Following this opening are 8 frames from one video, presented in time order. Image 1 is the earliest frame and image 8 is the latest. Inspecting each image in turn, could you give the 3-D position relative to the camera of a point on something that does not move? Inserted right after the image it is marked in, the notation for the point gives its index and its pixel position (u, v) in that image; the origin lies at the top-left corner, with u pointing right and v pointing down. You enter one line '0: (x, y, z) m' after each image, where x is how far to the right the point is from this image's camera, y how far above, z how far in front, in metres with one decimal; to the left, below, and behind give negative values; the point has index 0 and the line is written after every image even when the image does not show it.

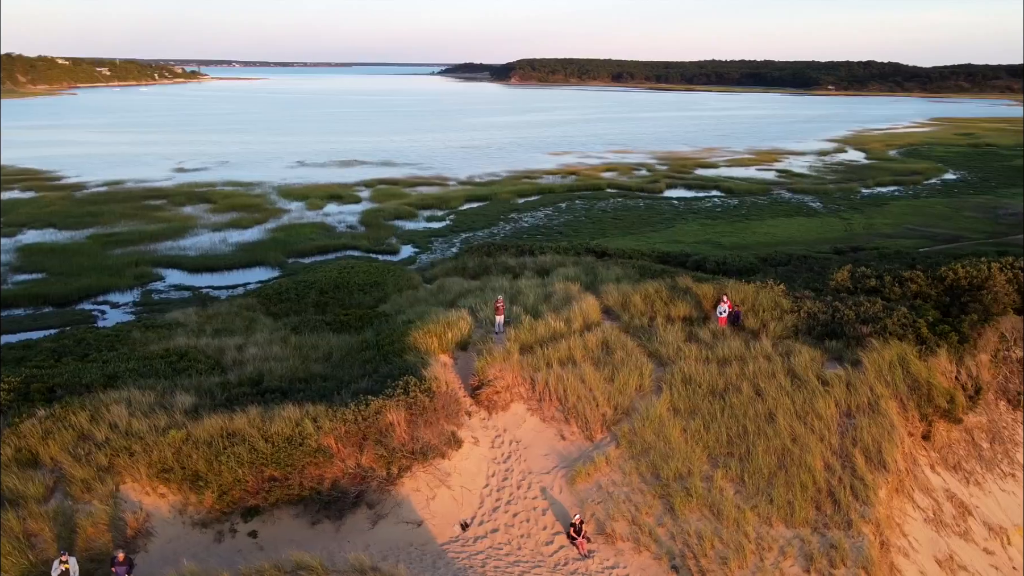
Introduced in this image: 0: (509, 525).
0: (0.0, -2.8, +9.4) m
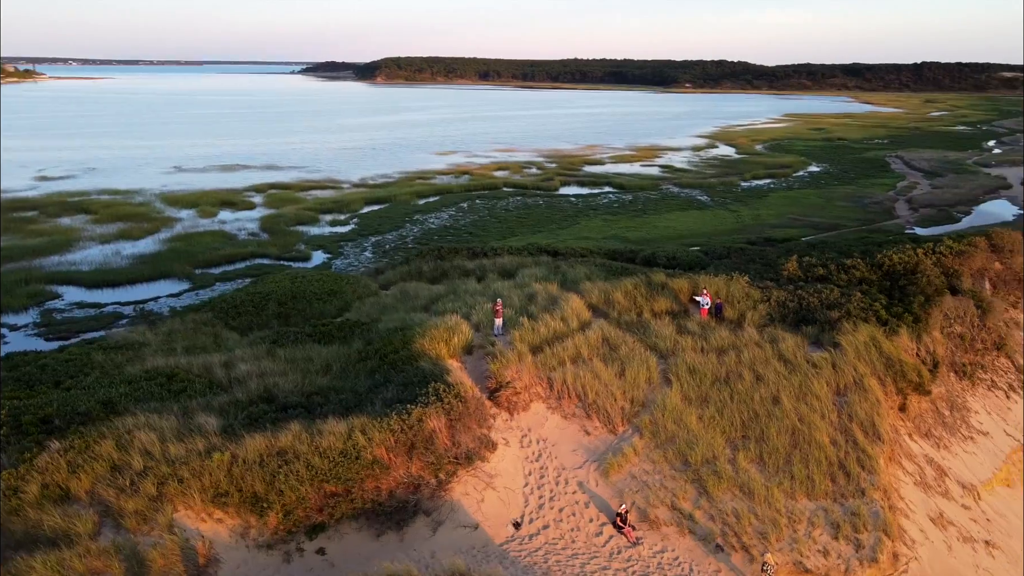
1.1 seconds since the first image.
0: (+0.6, -2.9, +9.8) m
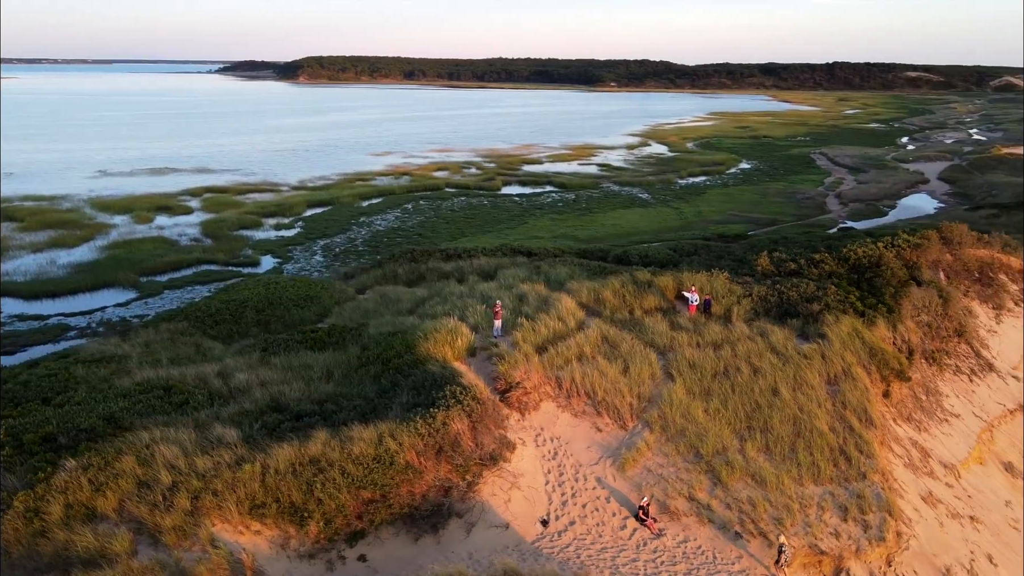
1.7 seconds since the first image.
0: (+0.9, -2.9, +10.0) m
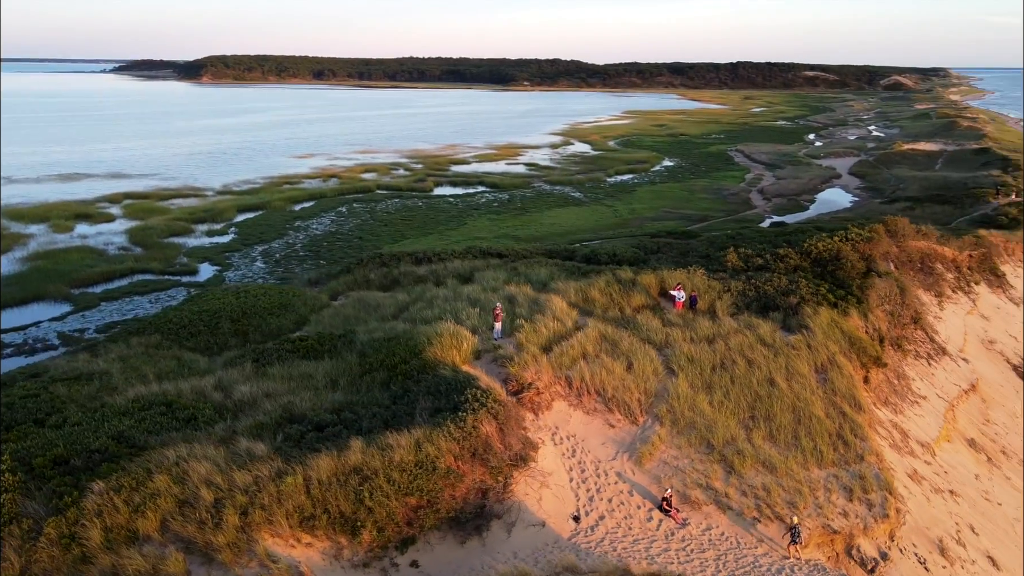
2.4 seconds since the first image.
0: (+1.3, -2.9, +10.3) m
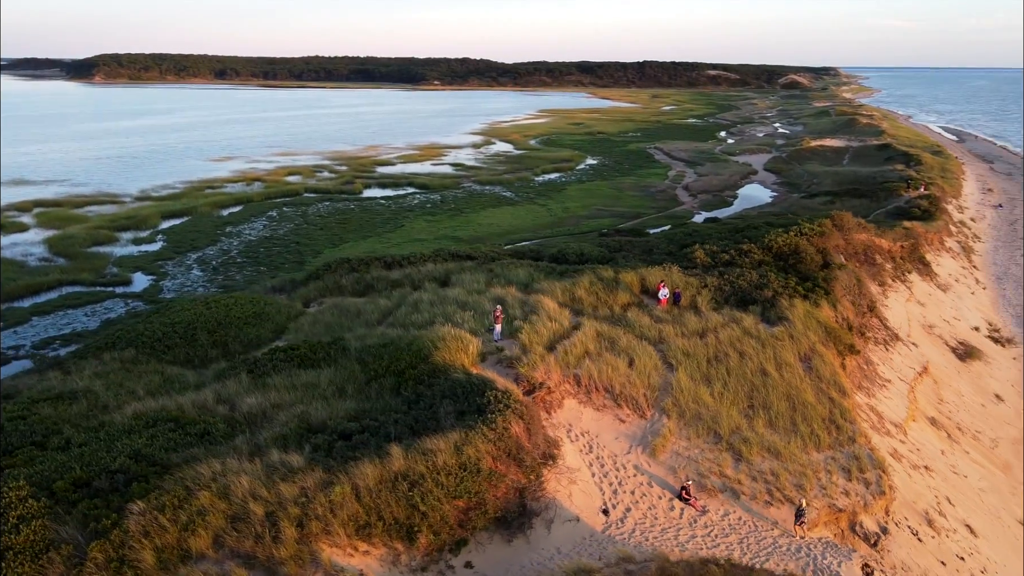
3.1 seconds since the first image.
0: (+1.6, -2.9, +10.6) m
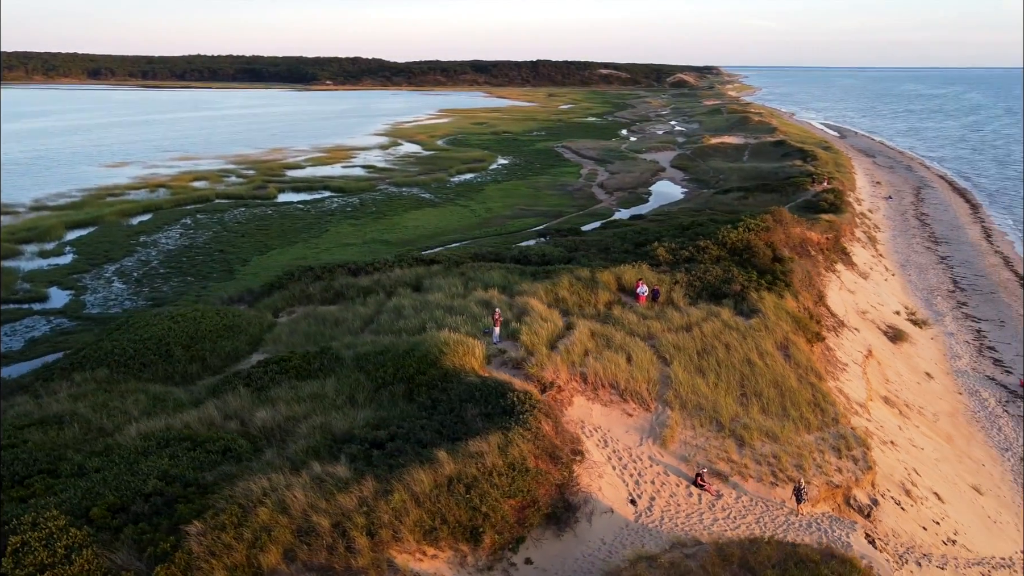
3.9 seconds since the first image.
0: (+2.0, -2.9, +11.2) m
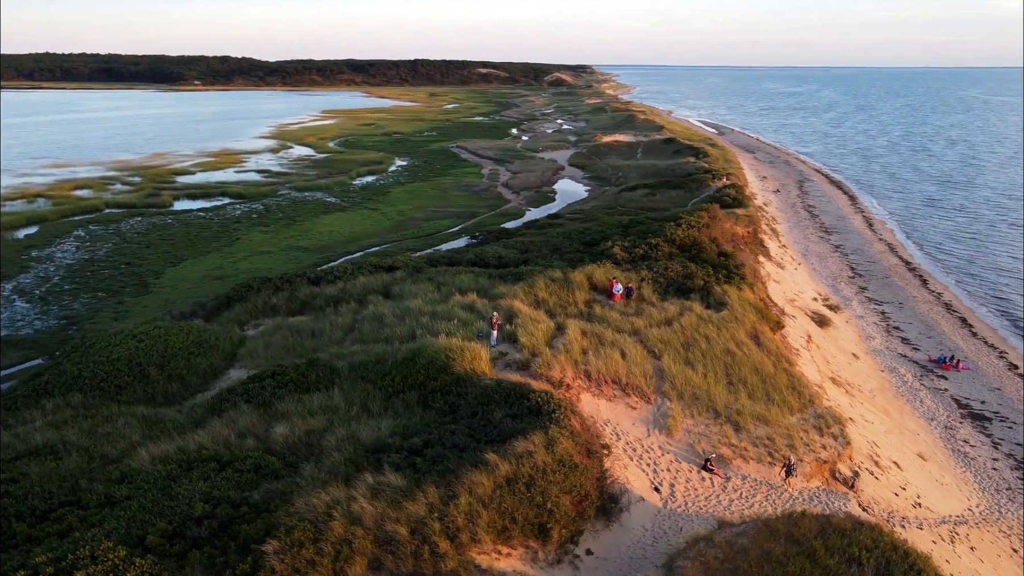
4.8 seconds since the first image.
0: (+2.4, -2.8, +11.9) m
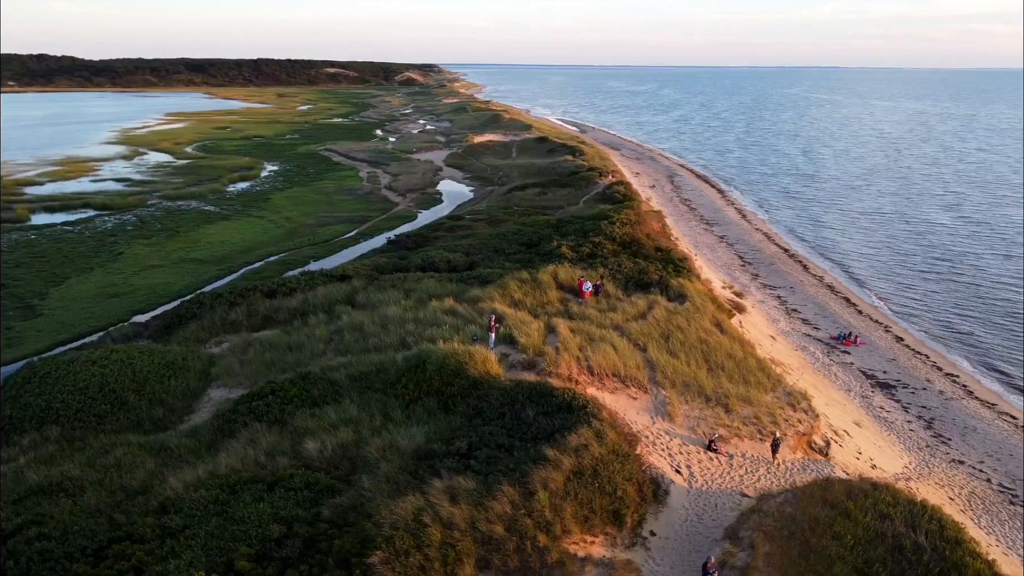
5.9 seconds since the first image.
0: (+2.8, -2.8, +12.8) m
